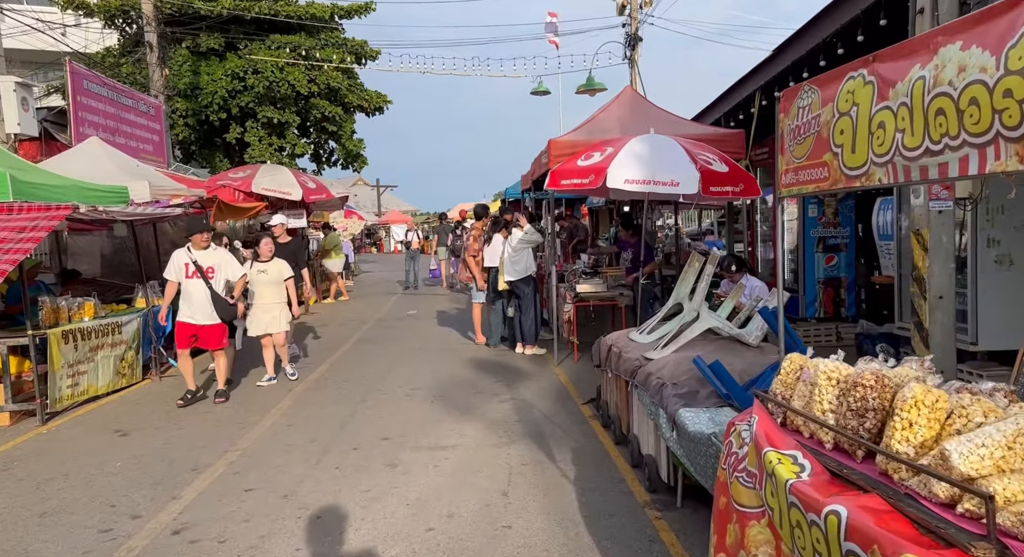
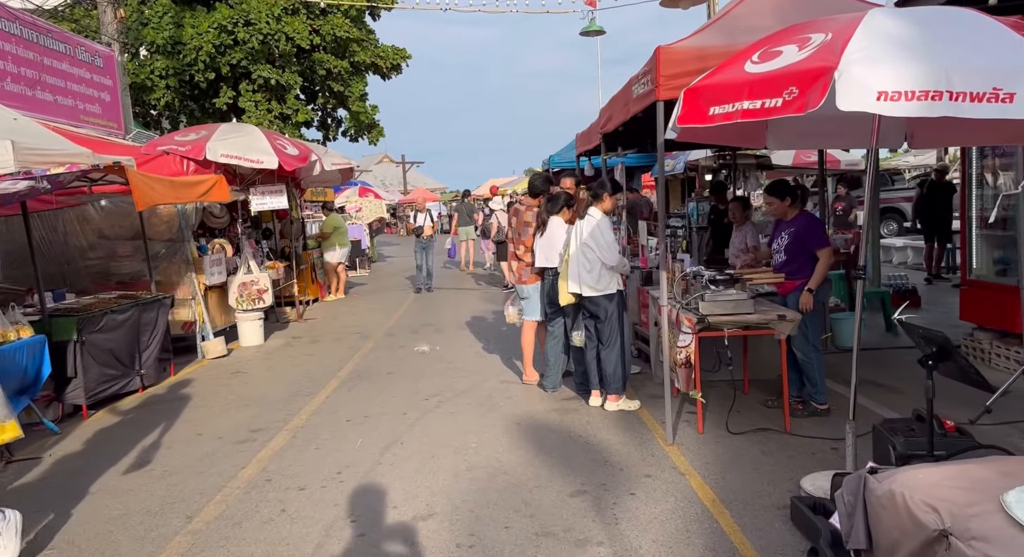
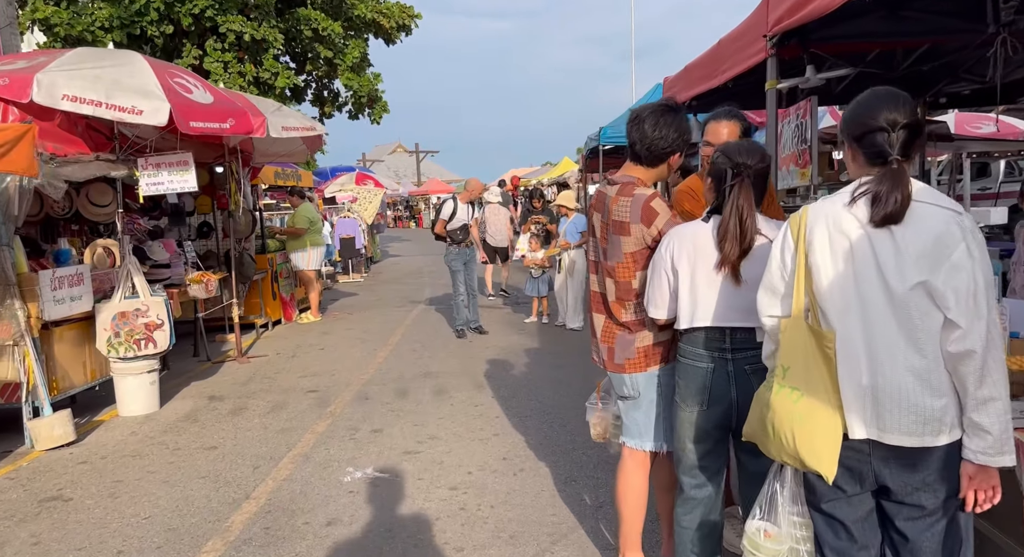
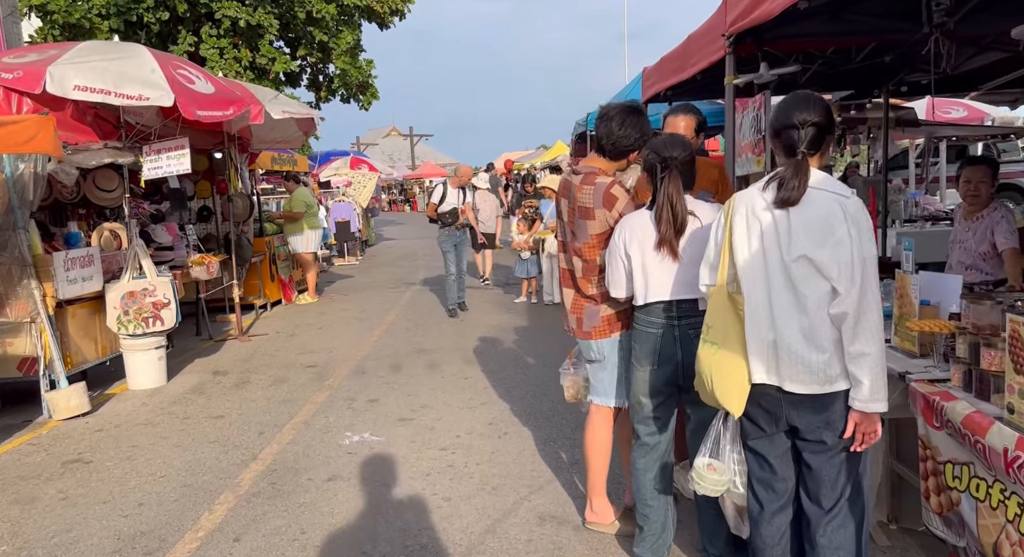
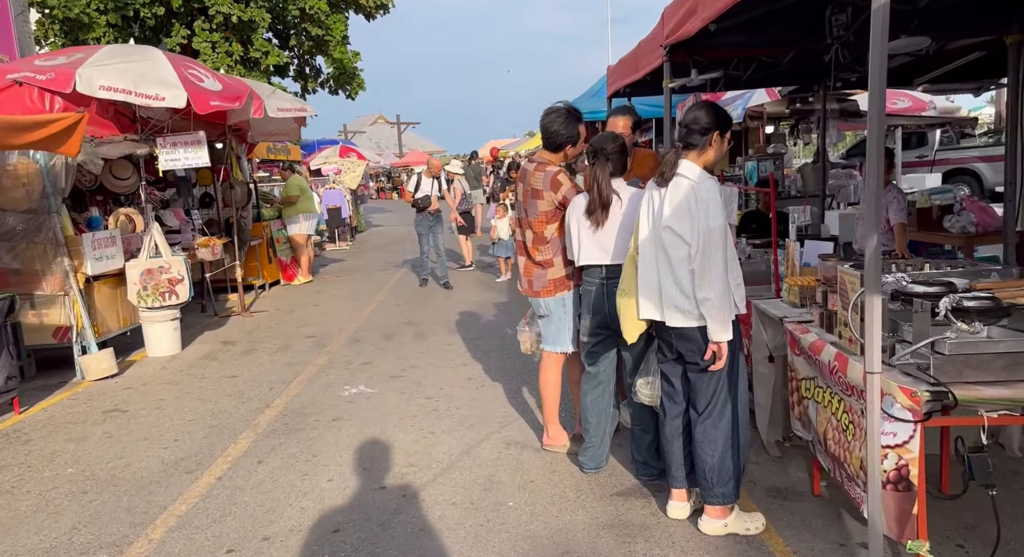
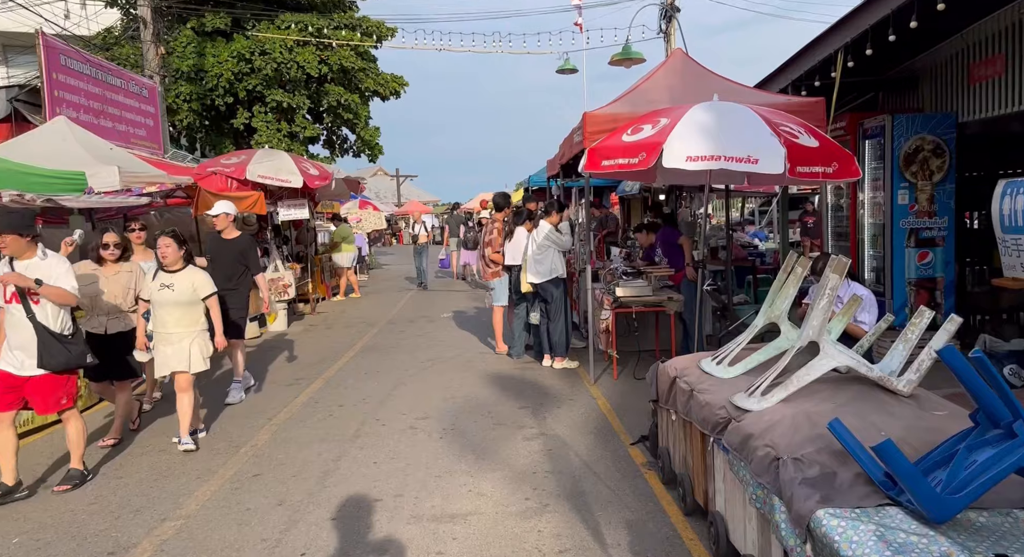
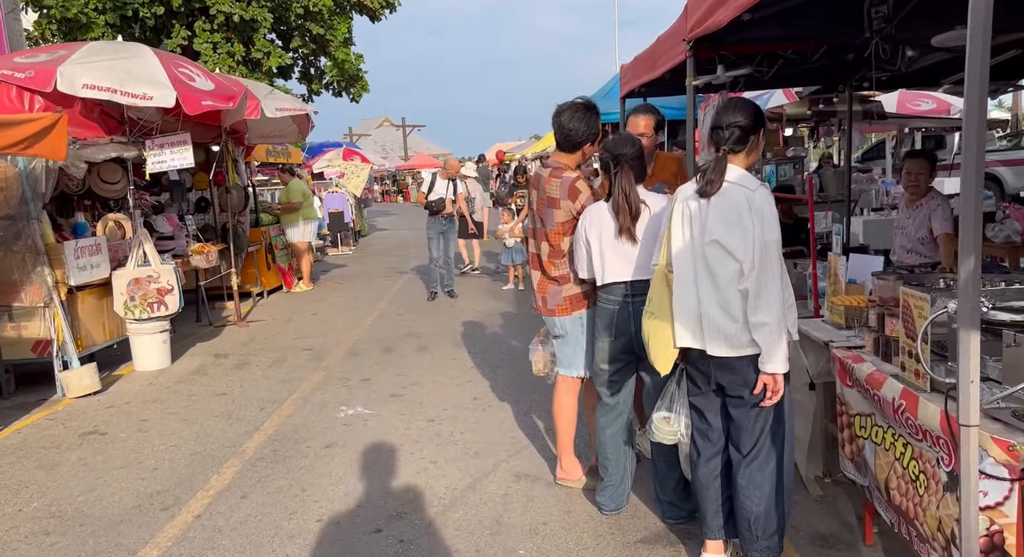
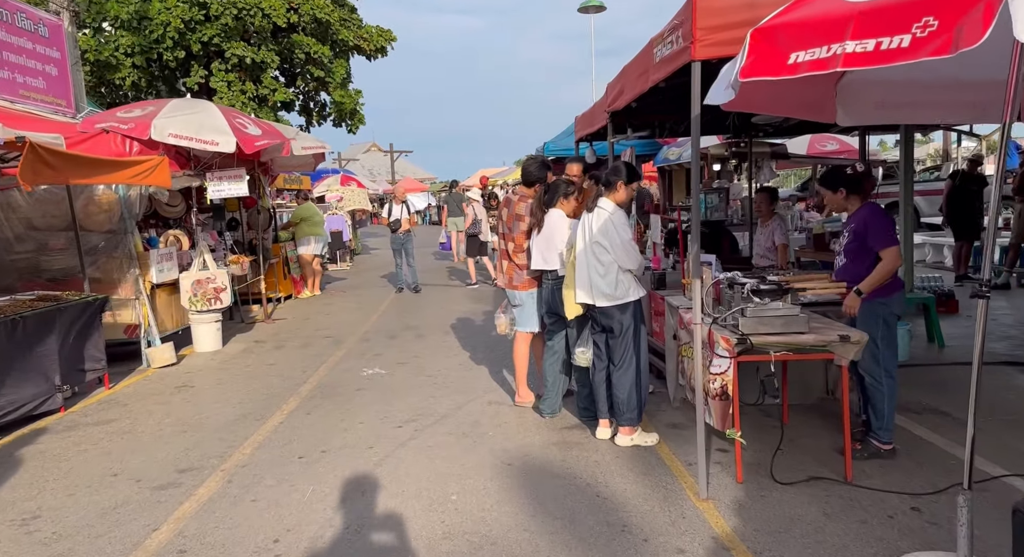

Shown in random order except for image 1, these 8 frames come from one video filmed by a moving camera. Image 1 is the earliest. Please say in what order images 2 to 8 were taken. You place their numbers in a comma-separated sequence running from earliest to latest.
6, 2, 8, 5, 7, 4, 3
